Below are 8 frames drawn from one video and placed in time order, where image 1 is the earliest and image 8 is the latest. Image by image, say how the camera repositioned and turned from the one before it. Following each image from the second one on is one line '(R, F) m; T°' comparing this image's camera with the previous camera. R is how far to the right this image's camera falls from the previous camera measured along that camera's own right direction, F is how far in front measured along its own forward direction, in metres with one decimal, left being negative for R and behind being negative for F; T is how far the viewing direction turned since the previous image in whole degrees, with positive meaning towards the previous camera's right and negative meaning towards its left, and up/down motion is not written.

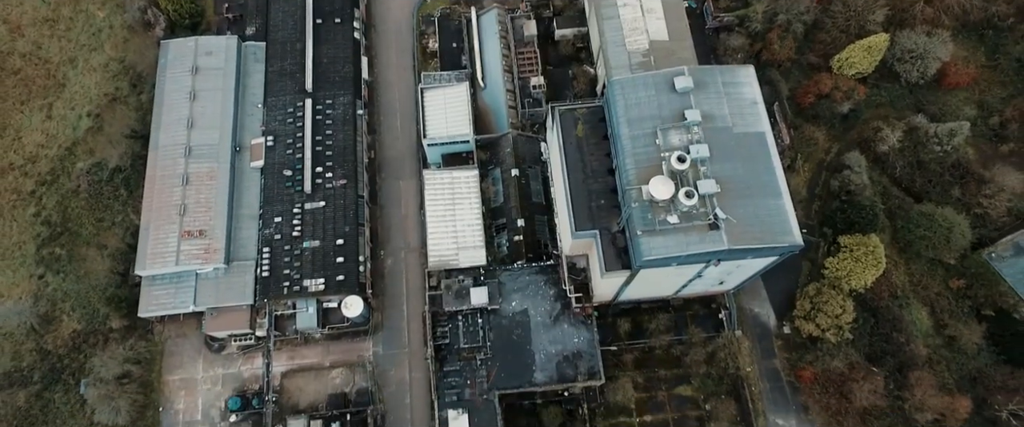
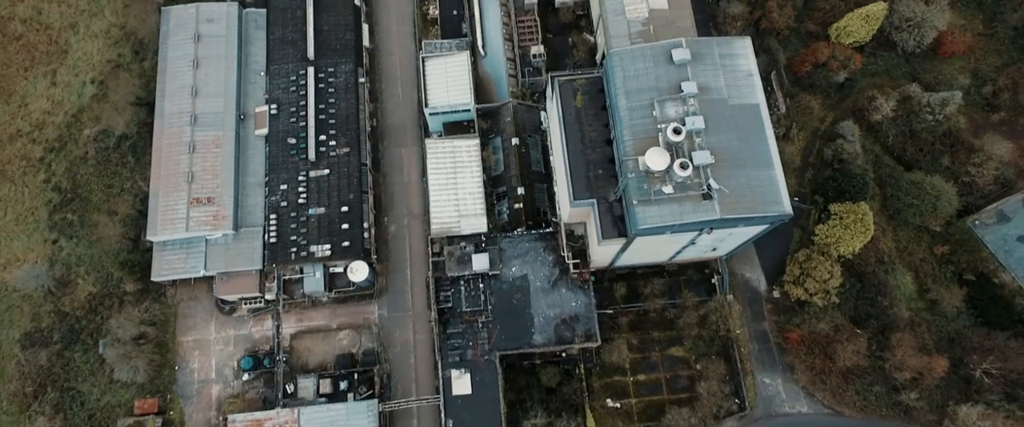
(-0.1, -1.3) m; 0°
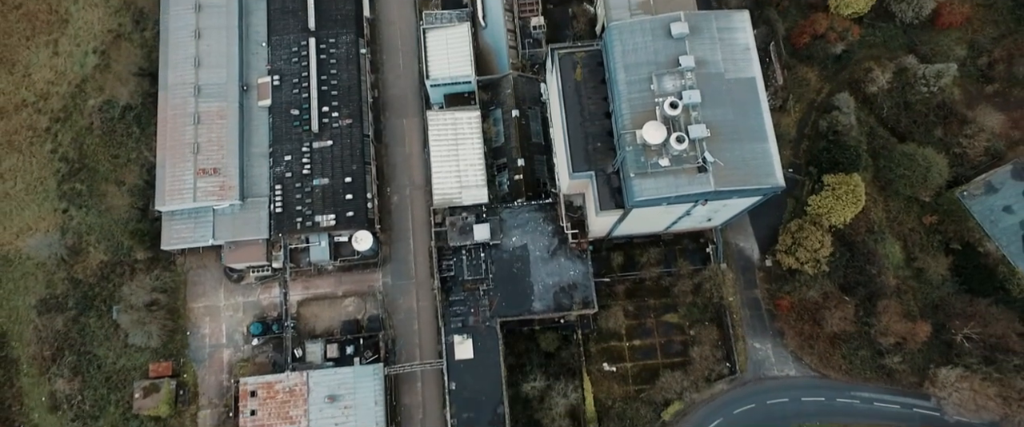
(-0.1, -1.1) m; 0°
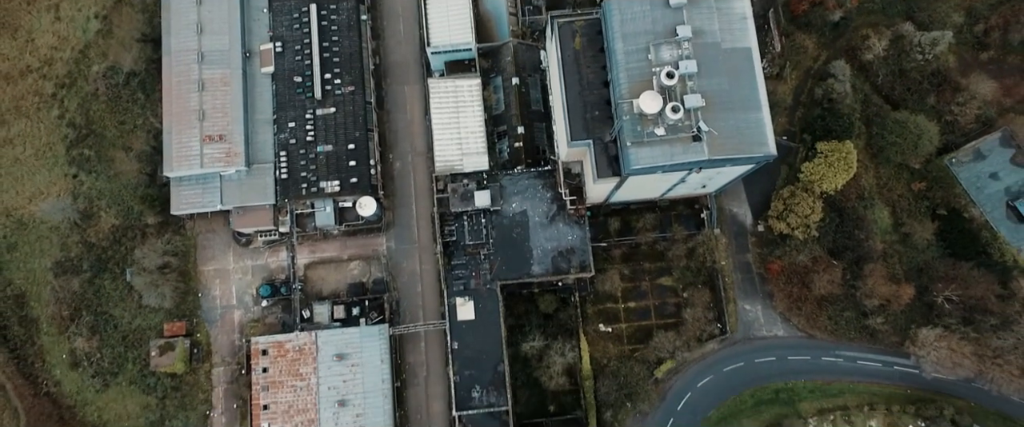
(0.0, -1.3) m; 0°
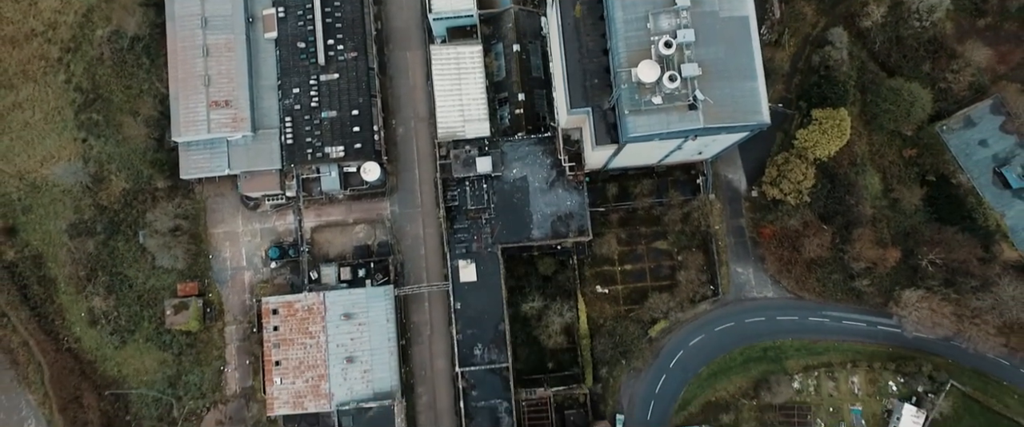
(0.0, -1.3) m; 0°
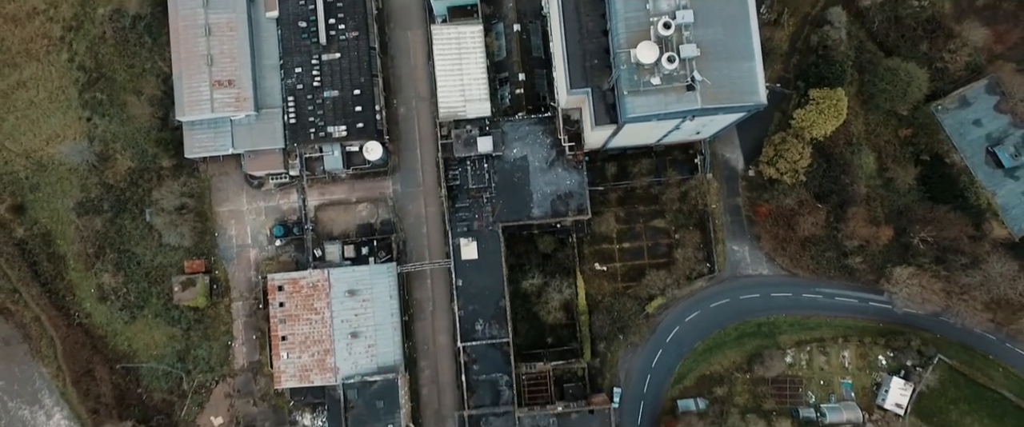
(0.0, -0.8) m; 0°
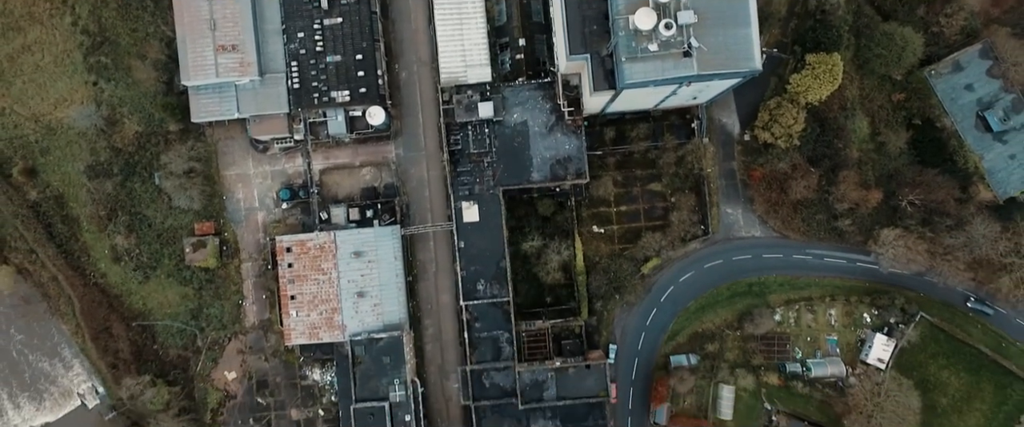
(0.0, -1.3) m; 0°
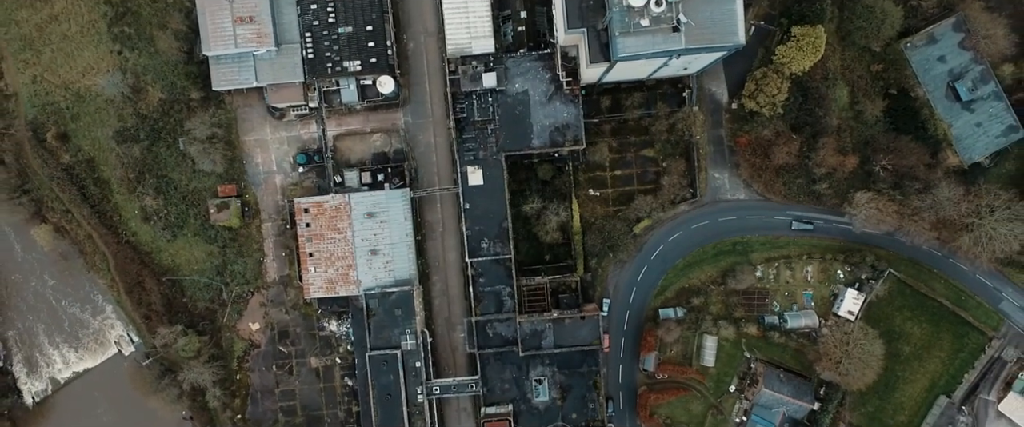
(+0.1, -3.3) m; 0°
